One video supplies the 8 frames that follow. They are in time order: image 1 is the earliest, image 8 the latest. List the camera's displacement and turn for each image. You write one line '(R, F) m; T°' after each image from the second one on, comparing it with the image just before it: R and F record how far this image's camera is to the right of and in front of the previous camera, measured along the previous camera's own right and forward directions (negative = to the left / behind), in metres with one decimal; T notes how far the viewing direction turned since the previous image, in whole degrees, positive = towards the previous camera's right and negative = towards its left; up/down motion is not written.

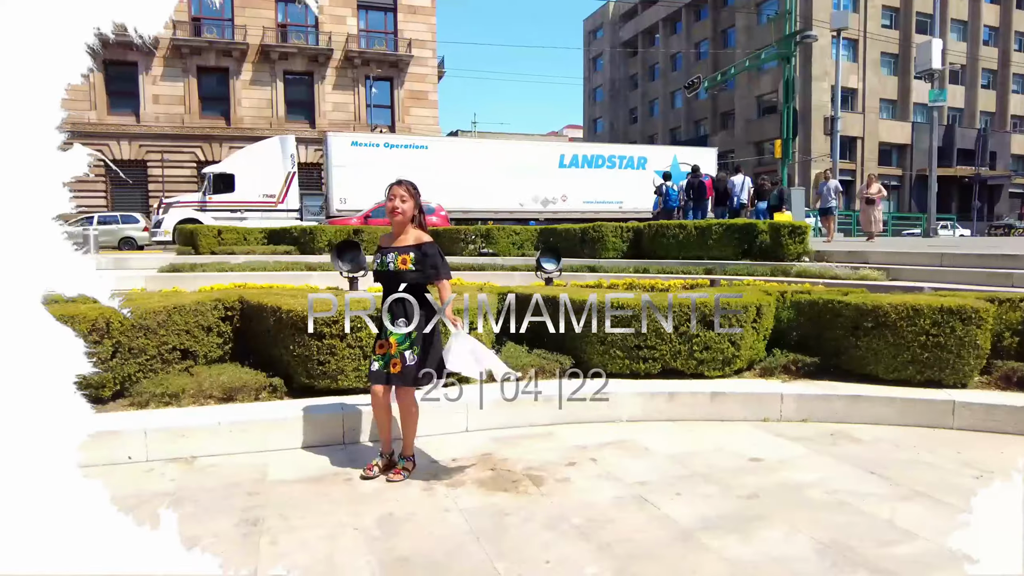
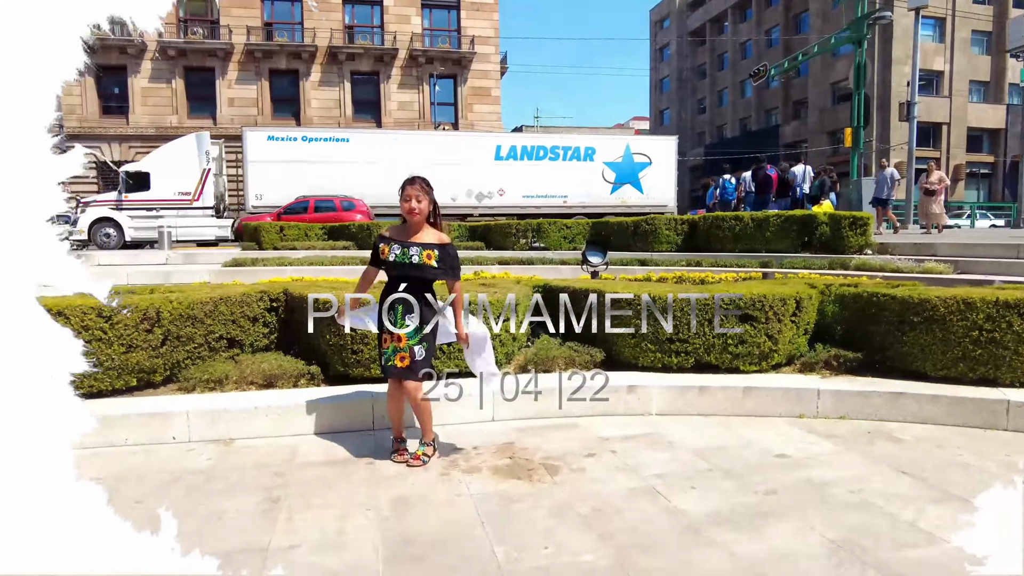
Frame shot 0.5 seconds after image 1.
(+0.3, 0.0) m; -6°
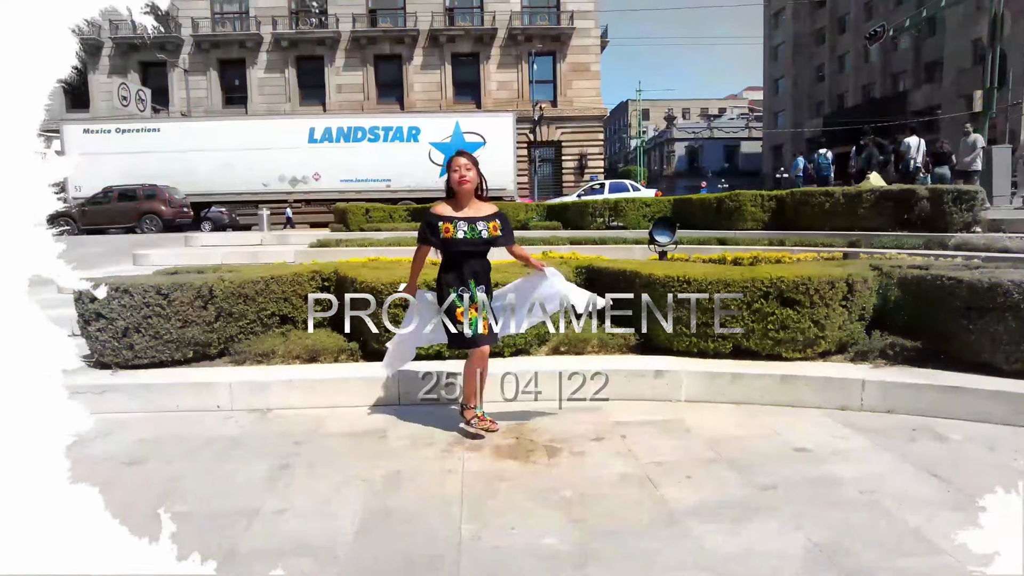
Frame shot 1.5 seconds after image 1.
(+0.6, +0.1) m; -9°
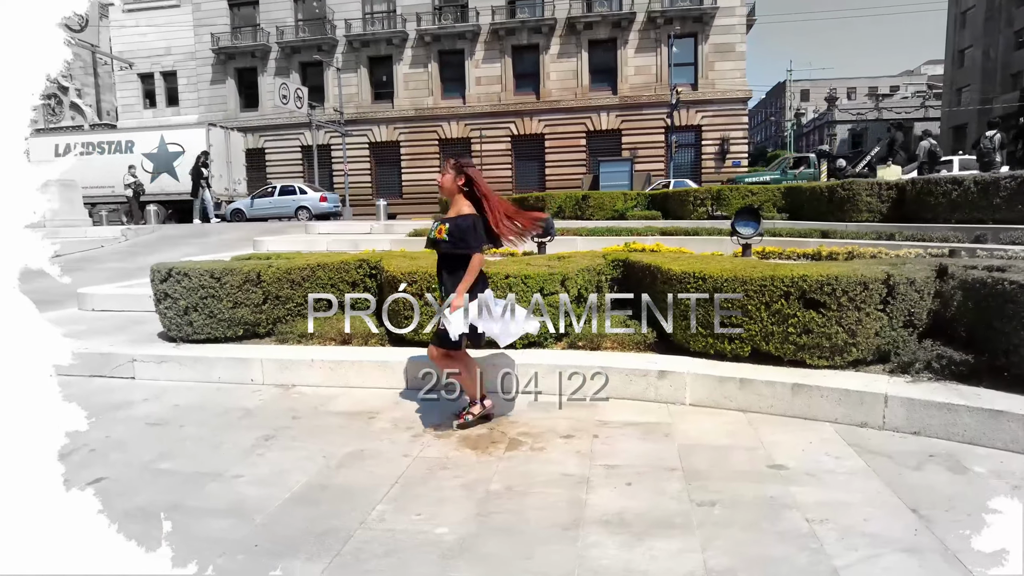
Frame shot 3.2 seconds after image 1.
(+1.1, +0.1) m; -12°
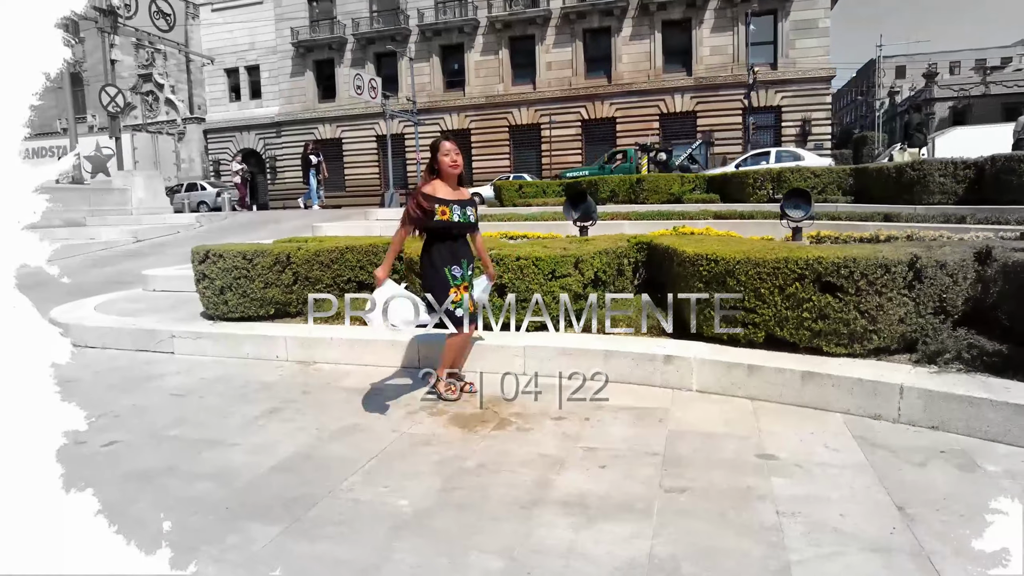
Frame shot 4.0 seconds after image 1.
(+0.5, 0.0) m; -7°
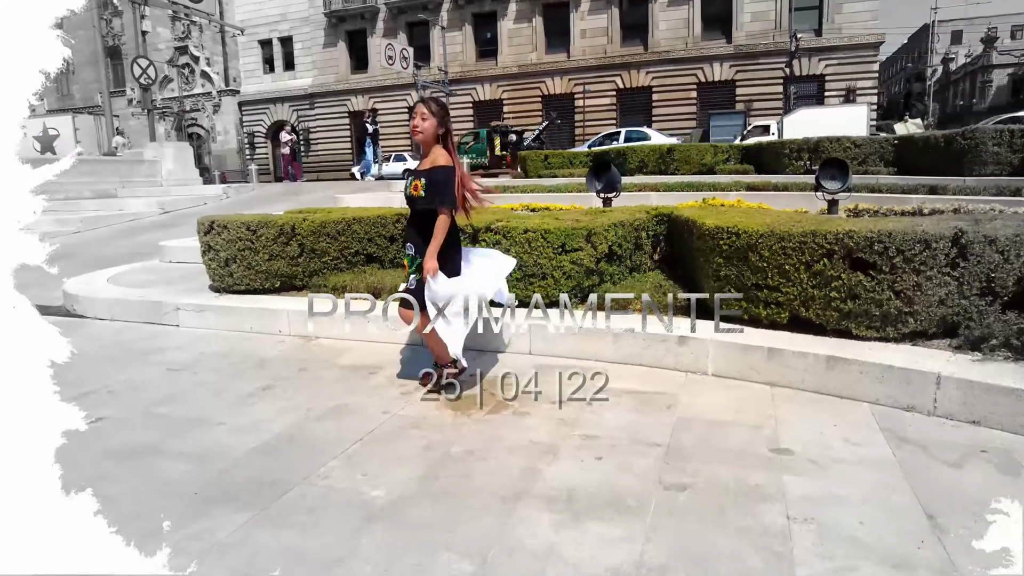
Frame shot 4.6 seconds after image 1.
(+0.2, +0.3) m; -3°
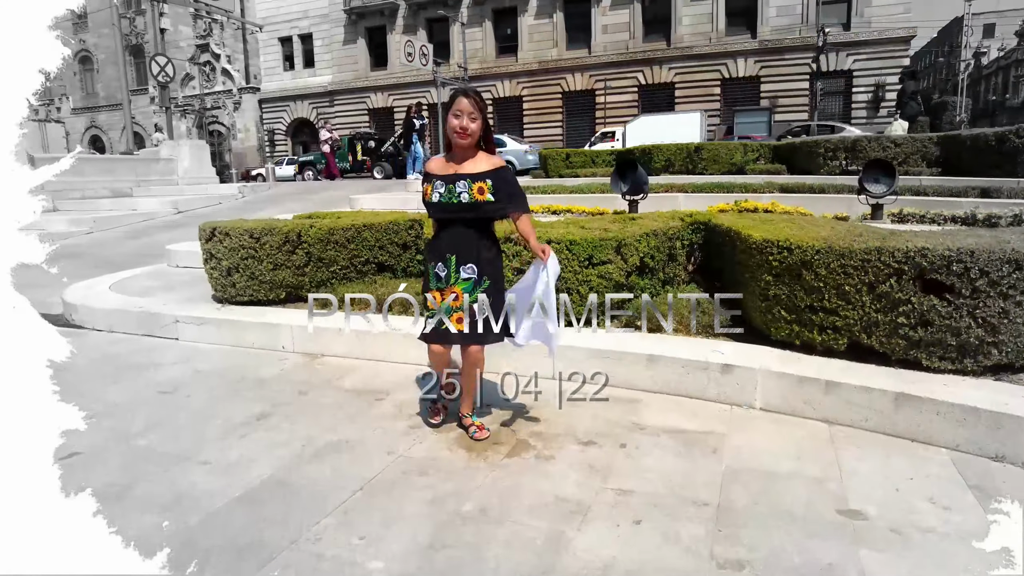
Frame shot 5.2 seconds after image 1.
(0.0, +0.5) m; -2°
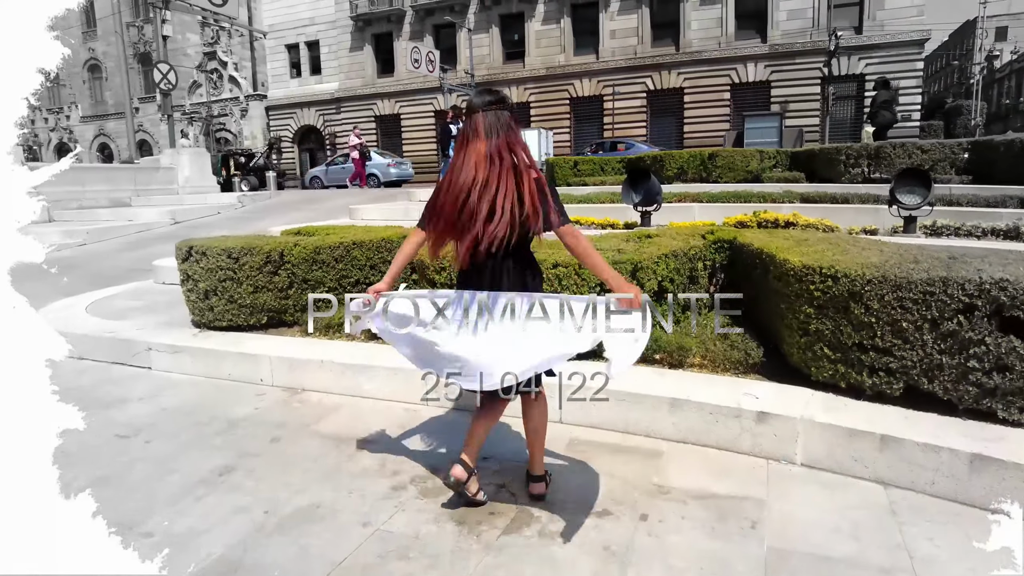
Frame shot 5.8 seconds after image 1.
(0.0, +0.5) m; -1°
